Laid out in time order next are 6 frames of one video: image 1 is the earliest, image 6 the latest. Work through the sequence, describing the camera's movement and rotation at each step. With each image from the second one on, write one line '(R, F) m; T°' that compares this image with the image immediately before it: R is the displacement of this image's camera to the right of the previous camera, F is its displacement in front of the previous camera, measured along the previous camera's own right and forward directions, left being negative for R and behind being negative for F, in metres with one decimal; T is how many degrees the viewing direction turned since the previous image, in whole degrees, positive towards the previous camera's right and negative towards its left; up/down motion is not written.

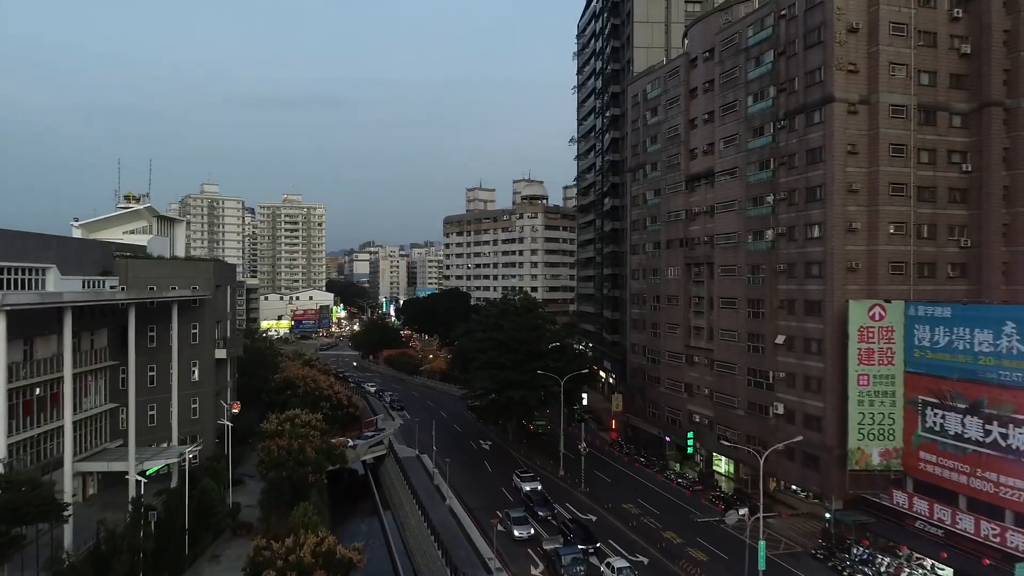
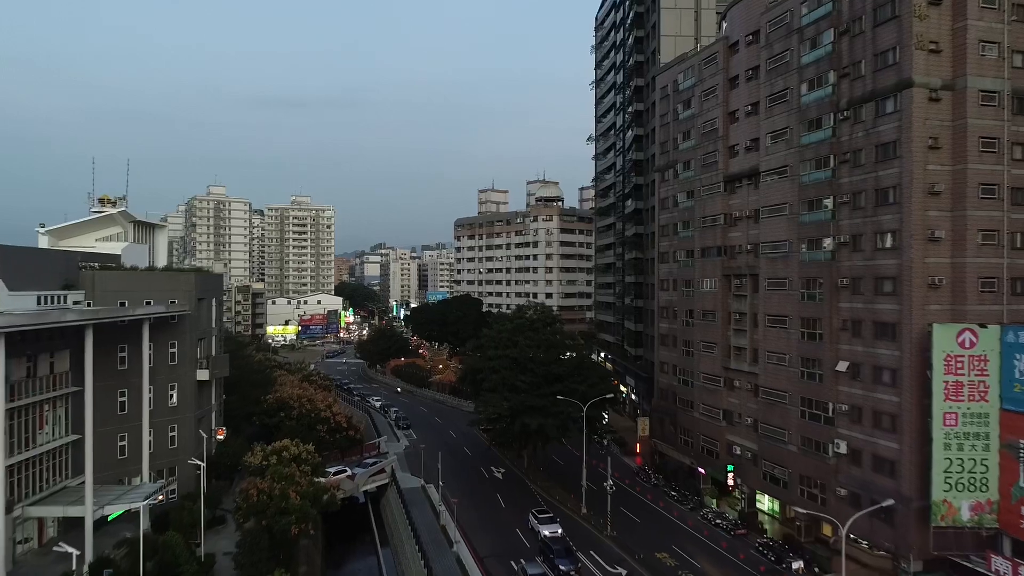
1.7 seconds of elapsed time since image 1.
(-0.2, +4.4) m; -1°
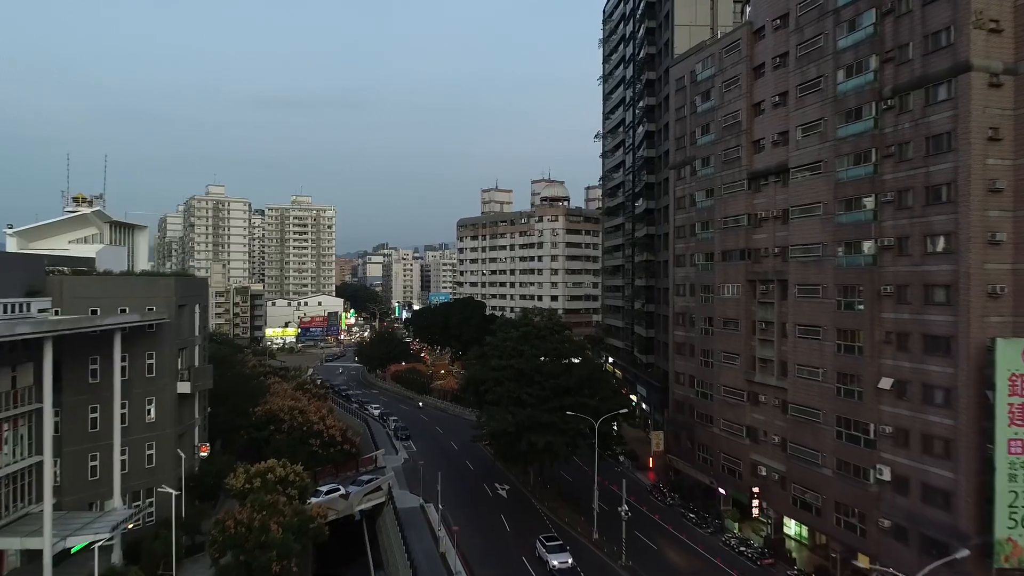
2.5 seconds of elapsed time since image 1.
(-0.1, +2.7) m; 0°
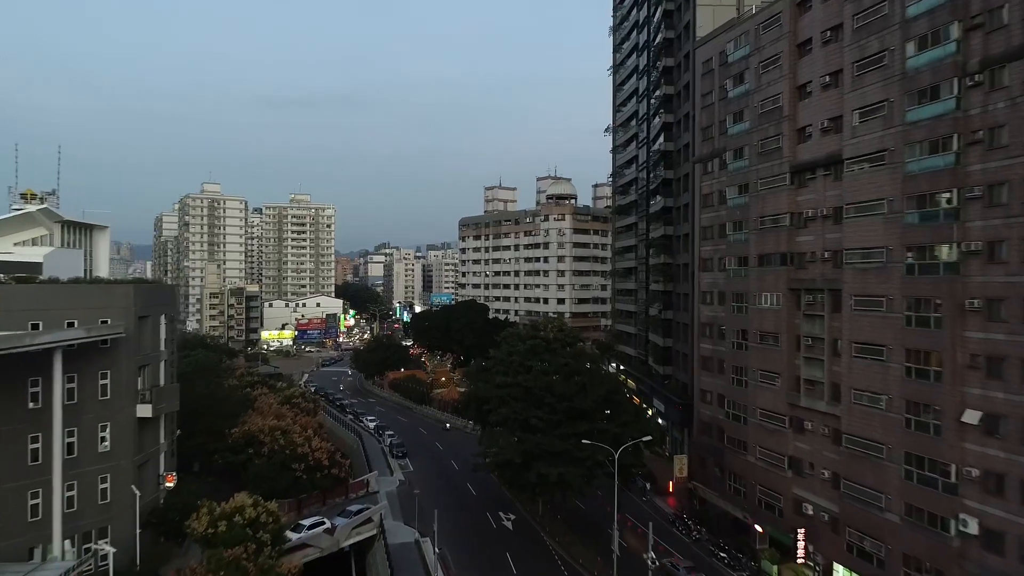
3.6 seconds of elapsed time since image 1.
(-0.2, +4.2) m; 0°
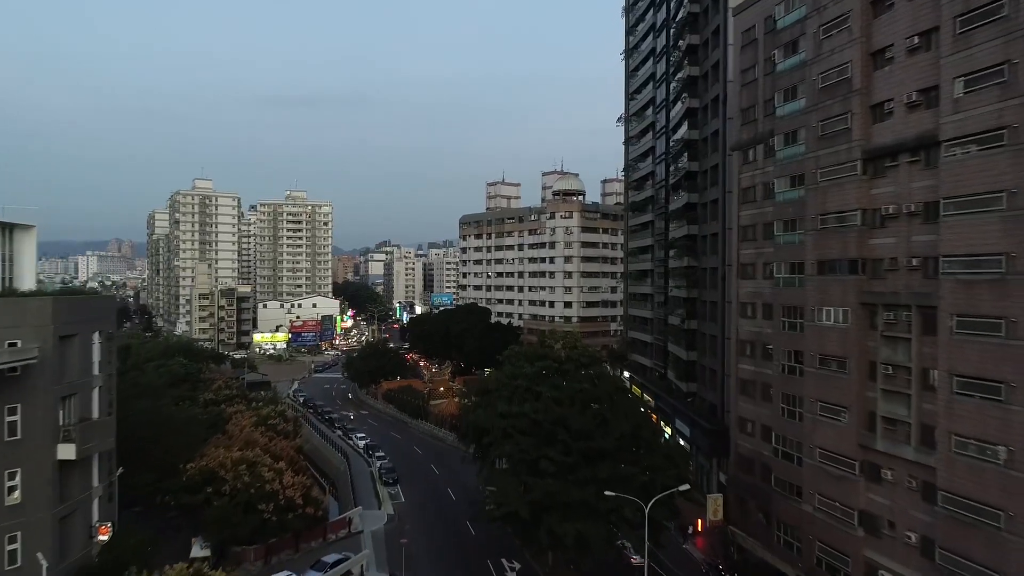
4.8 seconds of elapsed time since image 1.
(-0.1, +5.4) m; 0°
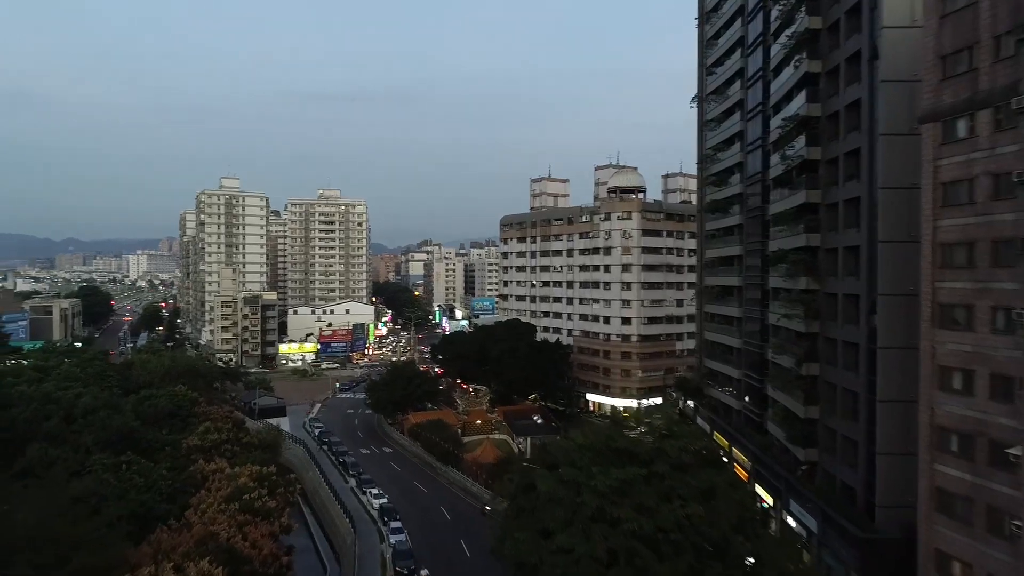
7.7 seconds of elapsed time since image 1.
(-0.4, +10.8) m; -4°
